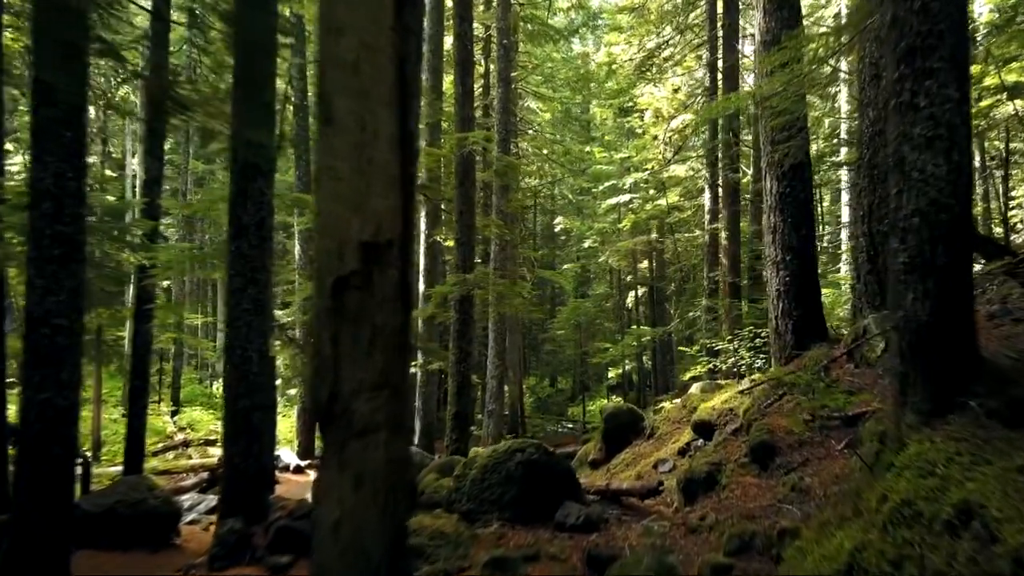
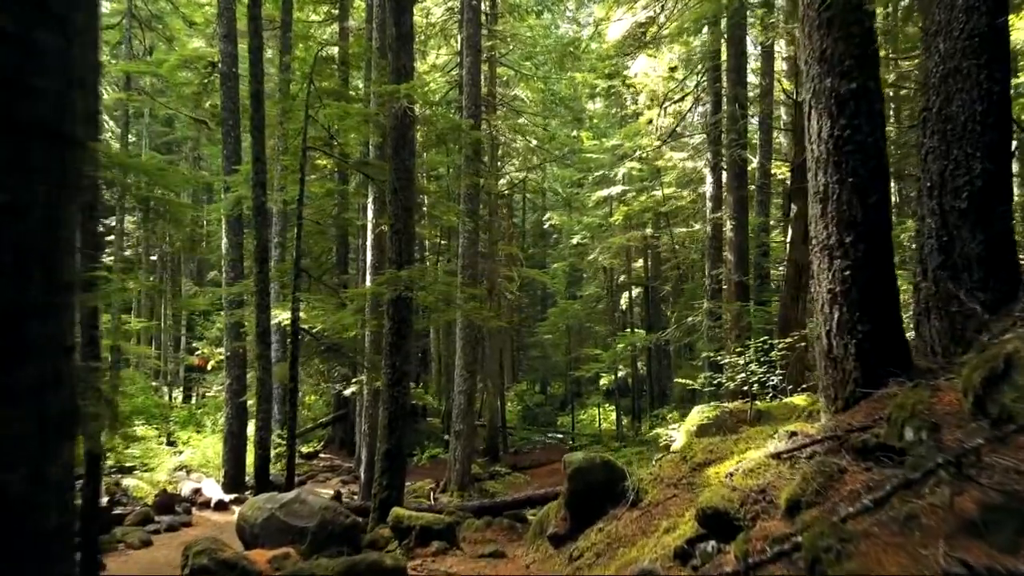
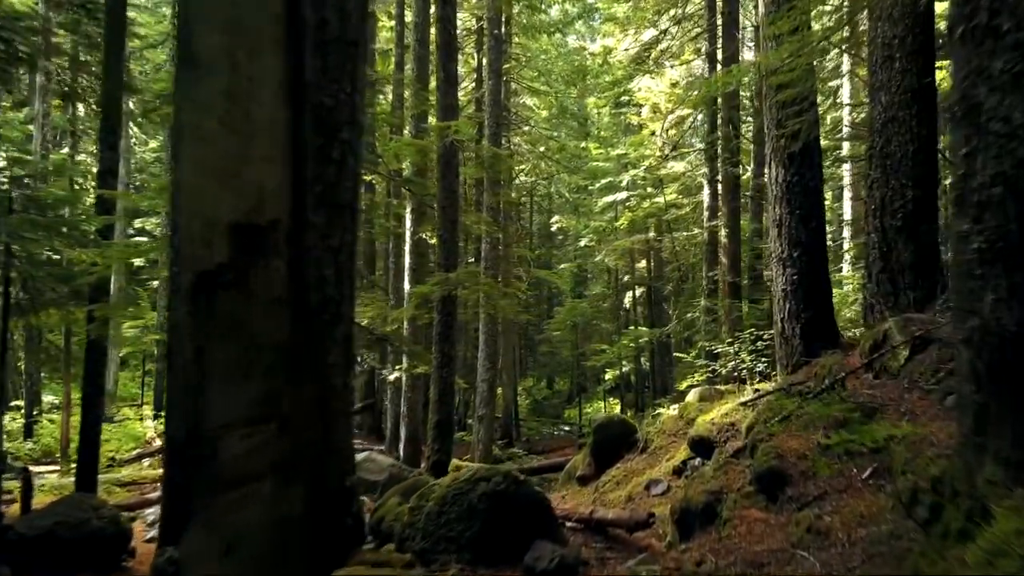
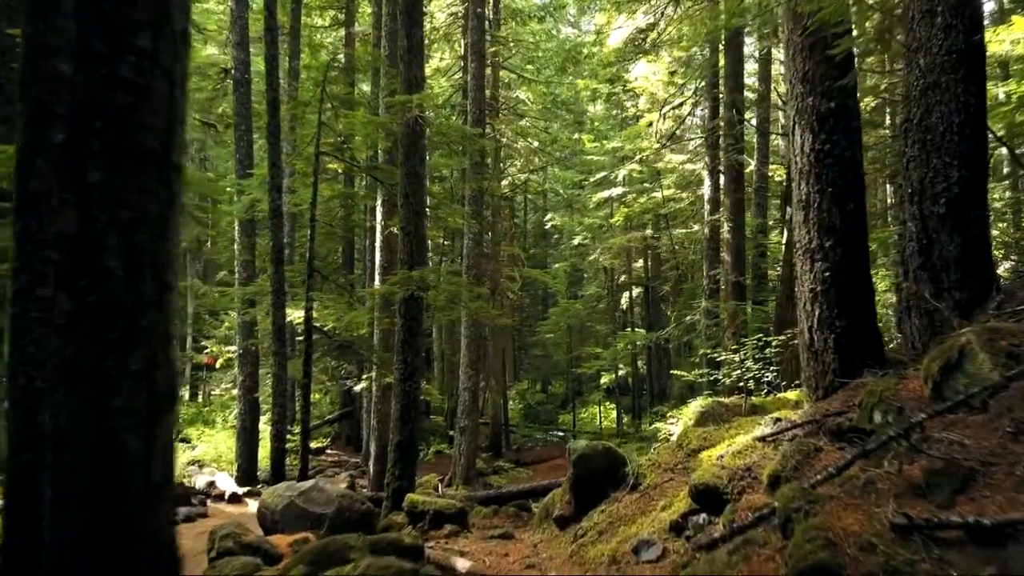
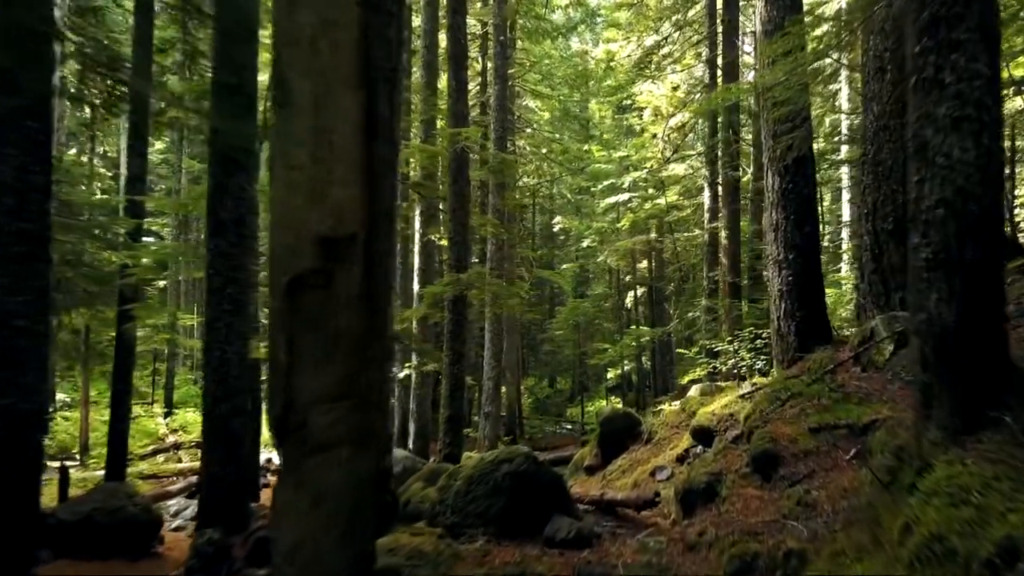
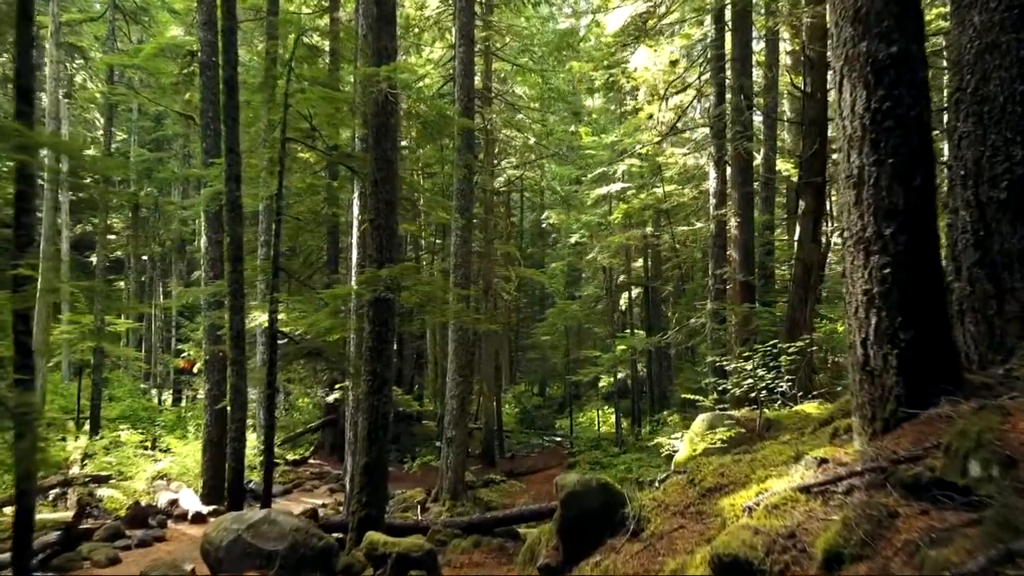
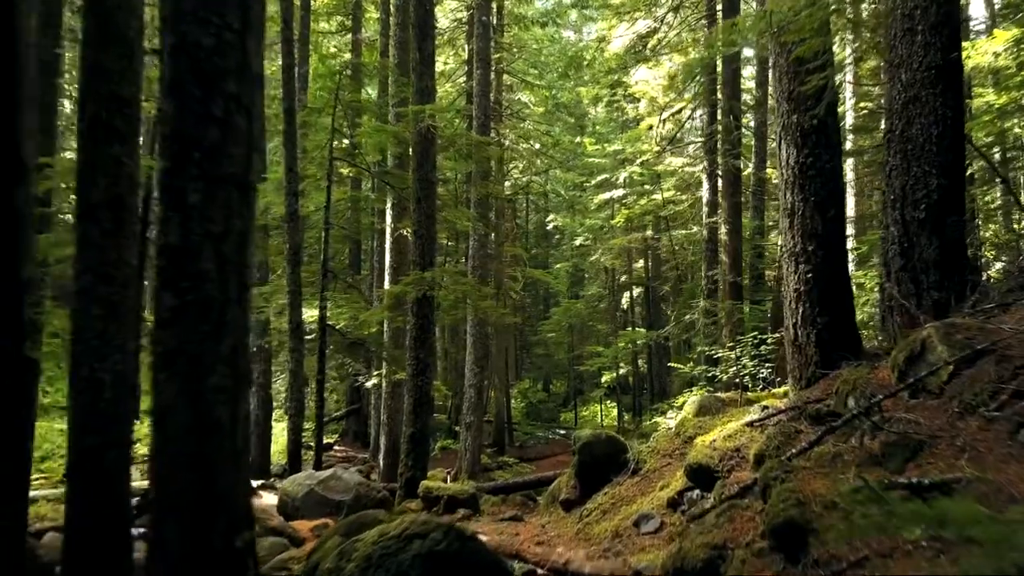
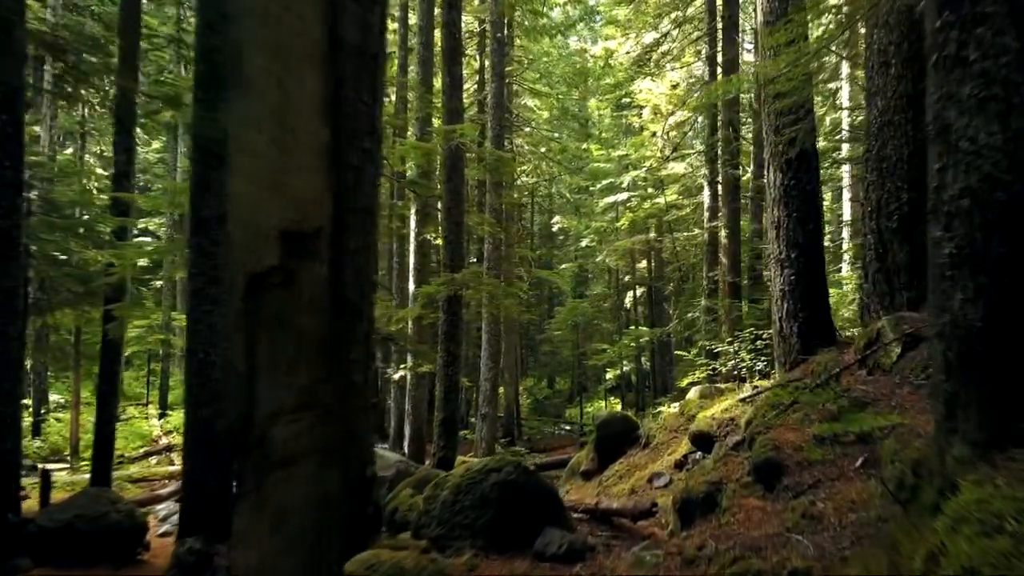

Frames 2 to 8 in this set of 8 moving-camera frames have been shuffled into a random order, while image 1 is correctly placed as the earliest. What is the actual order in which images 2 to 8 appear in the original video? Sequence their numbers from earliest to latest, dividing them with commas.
5, 8, 3, 7, 4, 2, 6
